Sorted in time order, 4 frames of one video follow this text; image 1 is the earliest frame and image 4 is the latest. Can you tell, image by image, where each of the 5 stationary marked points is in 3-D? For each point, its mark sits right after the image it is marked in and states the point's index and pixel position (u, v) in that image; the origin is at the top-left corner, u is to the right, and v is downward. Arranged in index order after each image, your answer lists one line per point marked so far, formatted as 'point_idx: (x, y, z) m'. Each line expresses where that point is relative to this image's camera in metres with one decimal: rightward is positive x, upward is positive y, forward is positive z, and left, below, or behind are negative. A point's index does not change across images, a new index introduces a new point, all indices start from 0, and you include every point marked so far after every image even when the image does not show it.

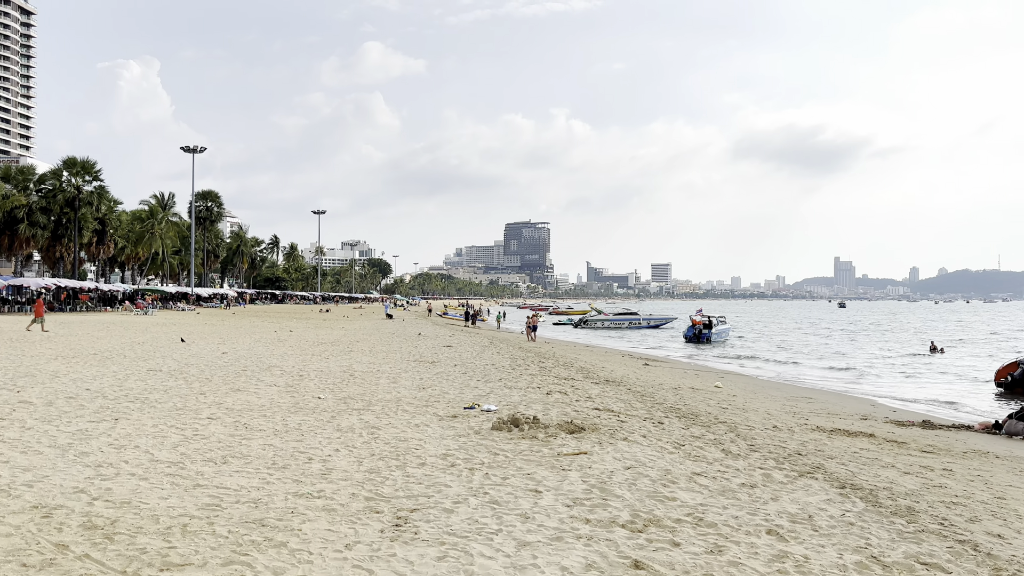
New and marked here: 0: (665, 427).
0: (+2.7, -2.4, +10.9) m
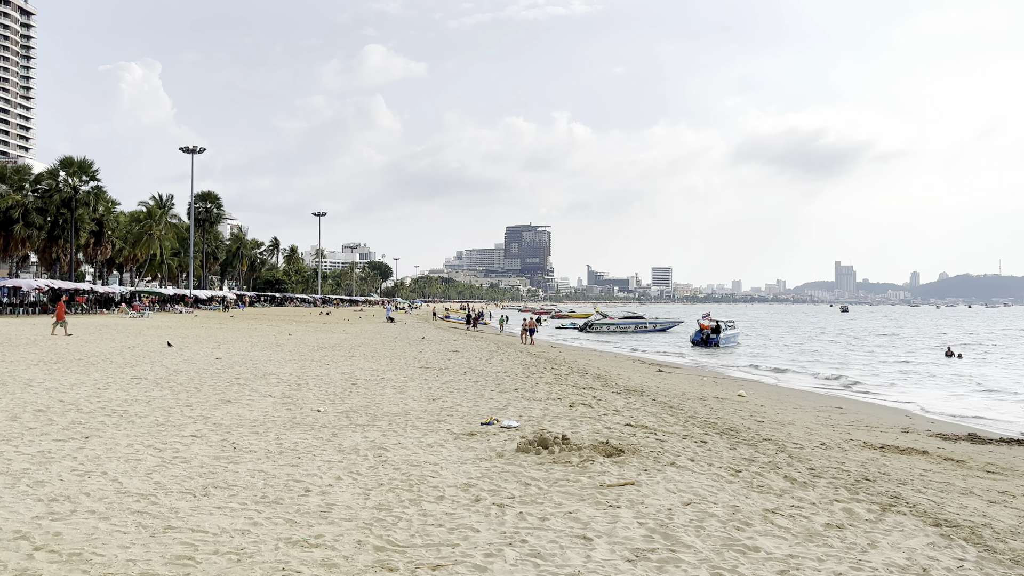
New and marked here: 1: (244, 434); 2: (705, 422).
0: (+3.0, -2.4, +9.7) m
1: (-4.0, -2.2, +9.4) m
2: (+3.9, -2.7, +12.6) m
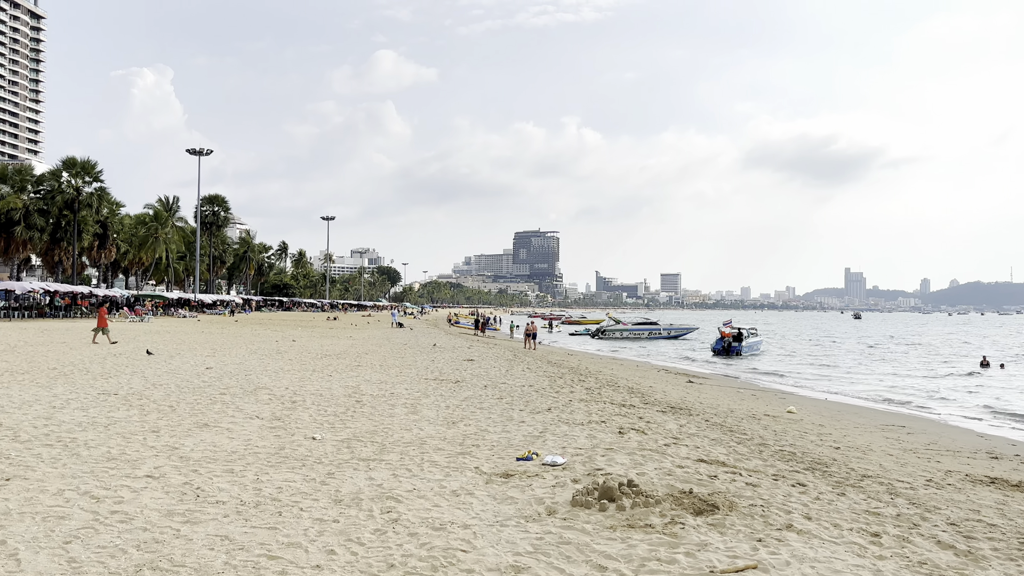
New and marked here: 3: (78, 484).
0: (+3.6, -2.4, +7.5) m
1: (-3.5, -2.2, +7.3) m
2: (+4.5, -2.7, +10.4) m
3: (-4.7, -2.1, +6.8) m
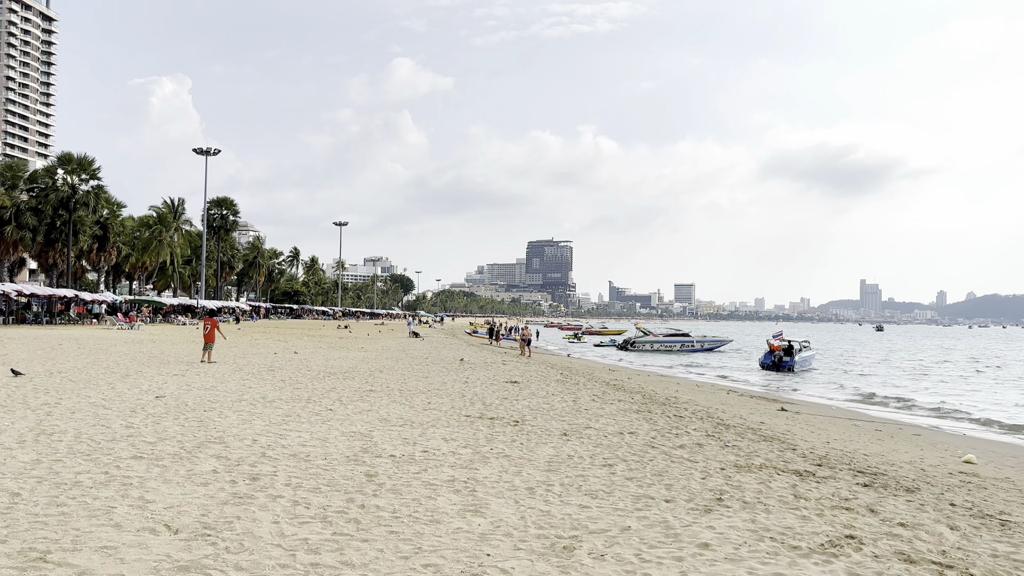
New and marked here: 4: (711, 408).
0: (+4.9, -2.3, +2.0) m
1: (-2.1, -2.0, +2.0) m
2: (+5.9, -2.6, +4.9) m
3: (-3.4, -1.9, +1.5) m
4: (+5.6, -3.3, +17.6) m
